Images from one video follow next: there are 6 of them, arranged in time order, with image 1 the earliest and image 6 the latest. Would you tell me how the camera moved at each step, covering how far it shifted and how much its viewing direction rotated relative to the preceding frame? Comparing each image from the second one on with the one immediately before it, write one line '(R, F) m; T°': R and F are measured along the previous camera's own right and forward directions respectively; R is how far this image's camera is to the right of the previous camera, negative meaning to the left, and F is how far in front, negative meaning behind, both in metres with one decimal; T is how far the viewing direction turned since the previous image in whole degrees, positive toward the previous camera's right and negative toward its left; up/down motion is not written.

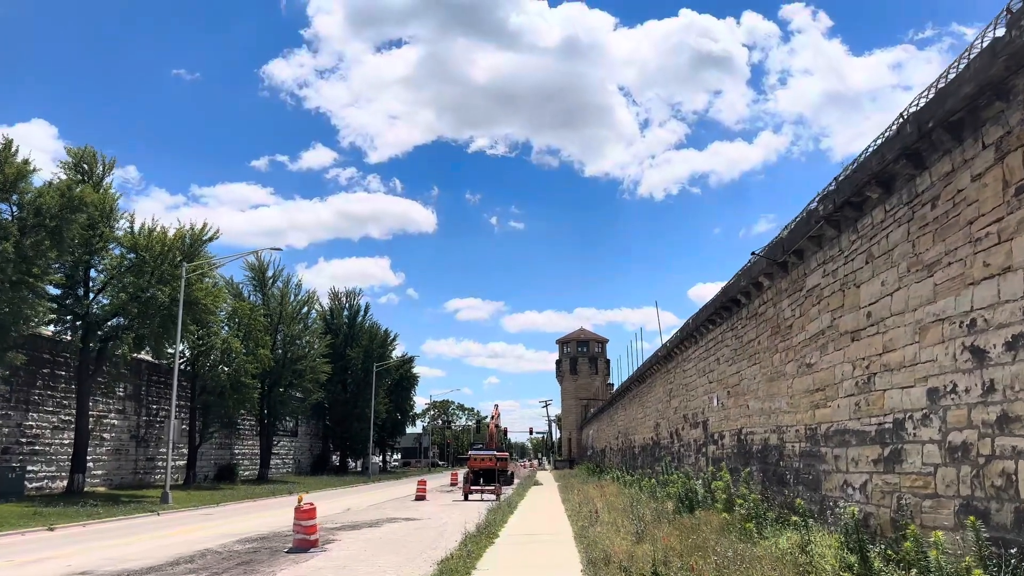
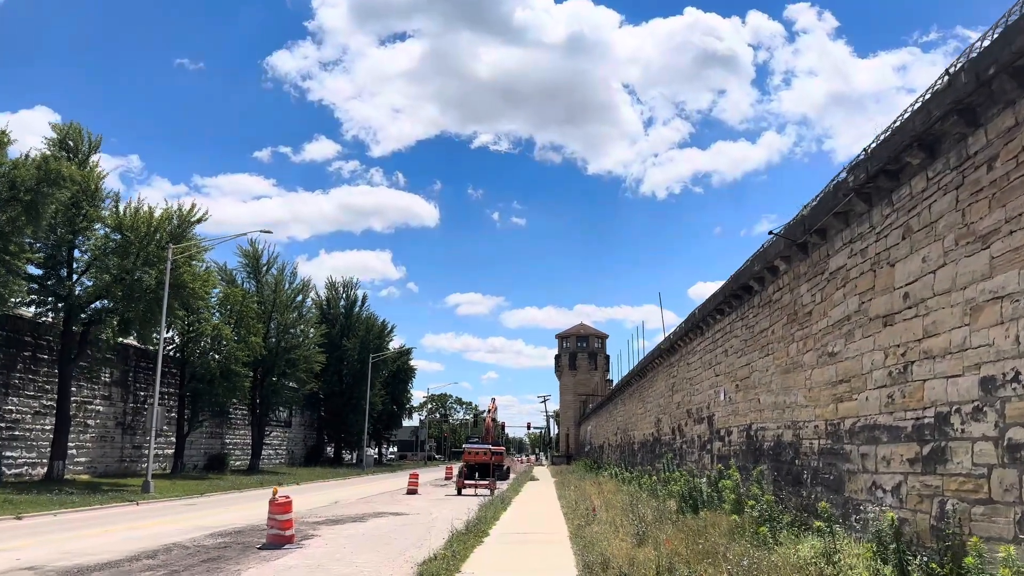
(+0.1, +0.9) m; 0°
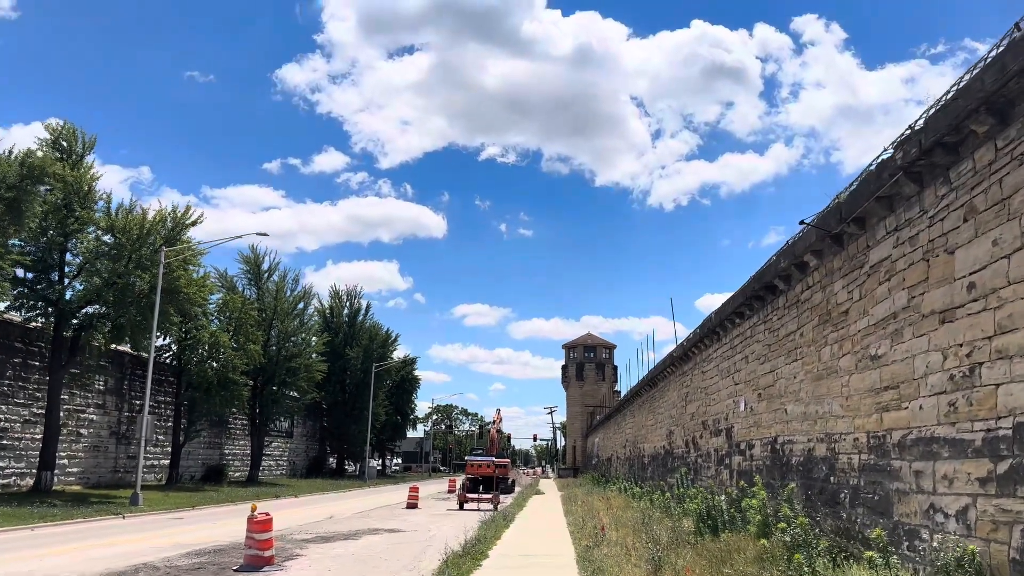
(+0.1, +1.0) m; -1°
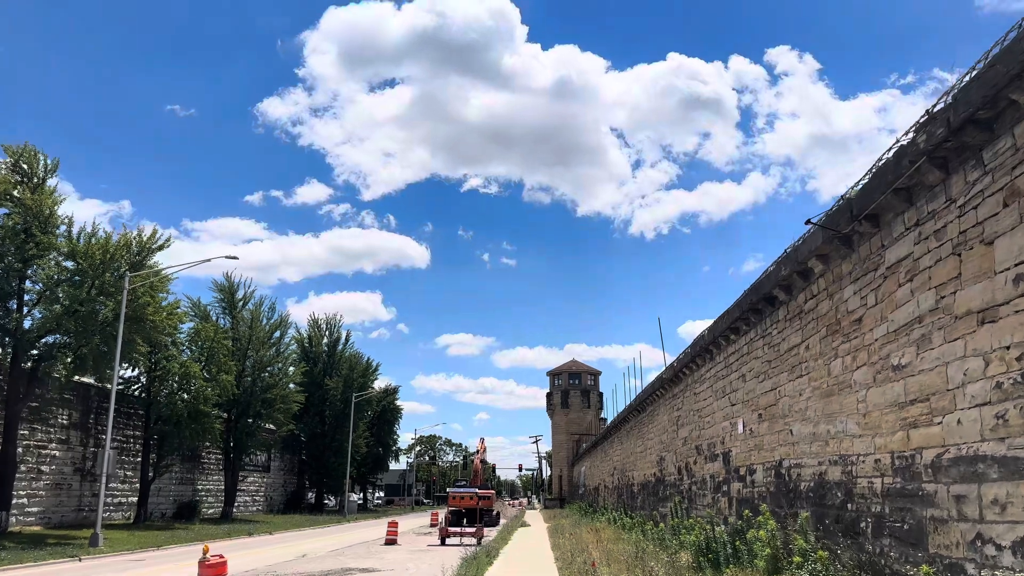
(+0.1, +0.9) m; +1°
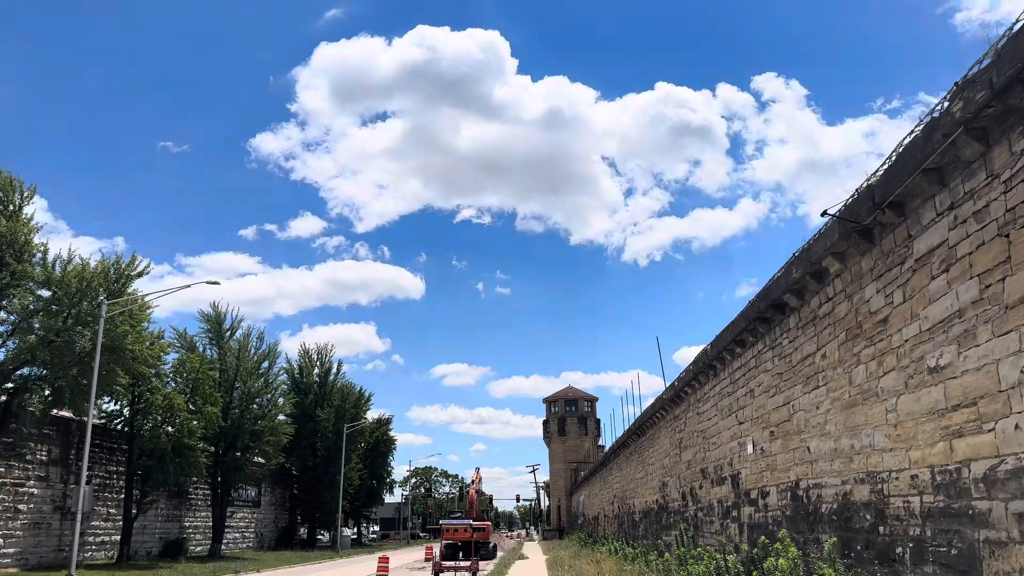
(+0.1, +0.8) m; 0°
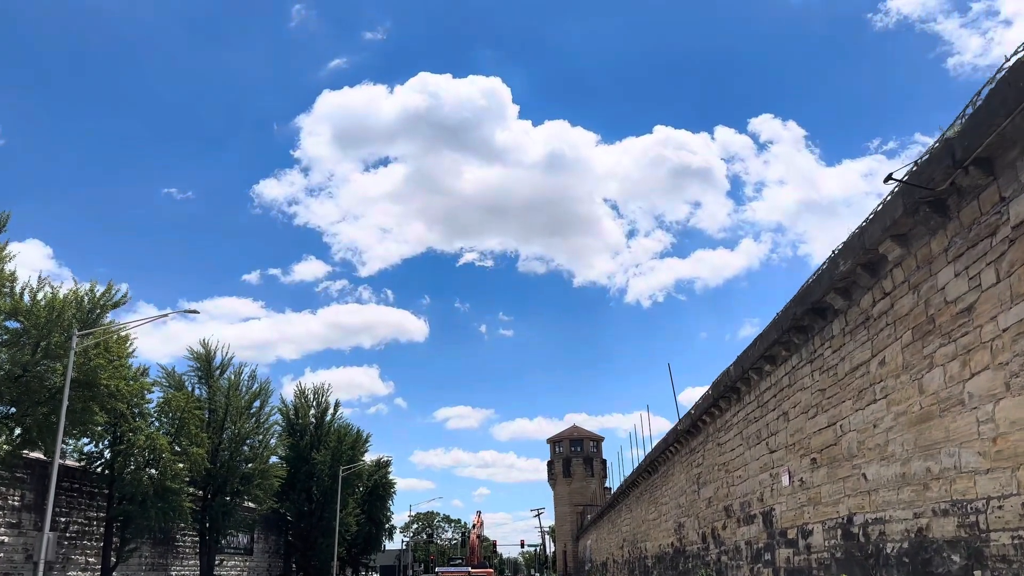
(+0.1, +1.4) m; 0°
